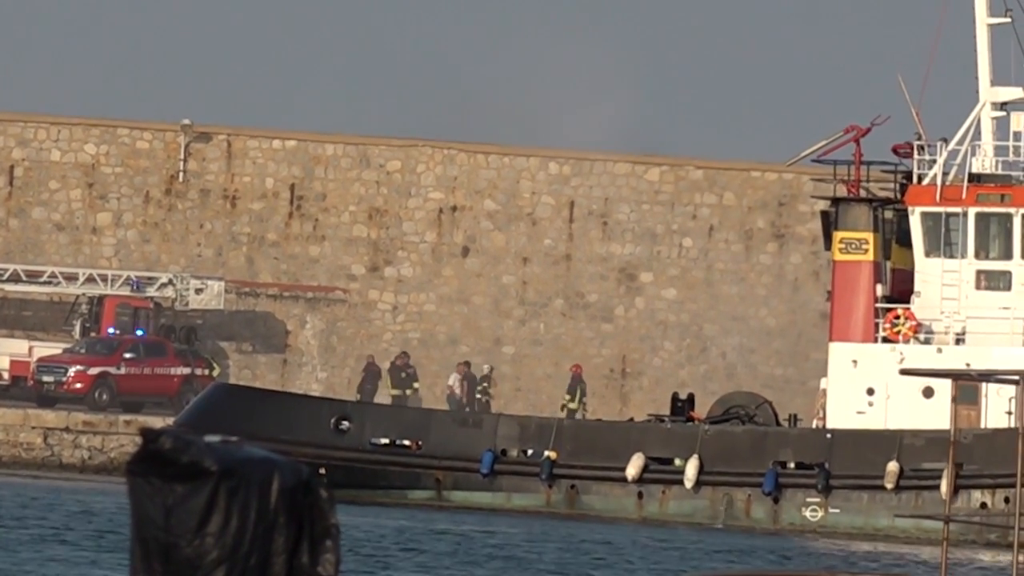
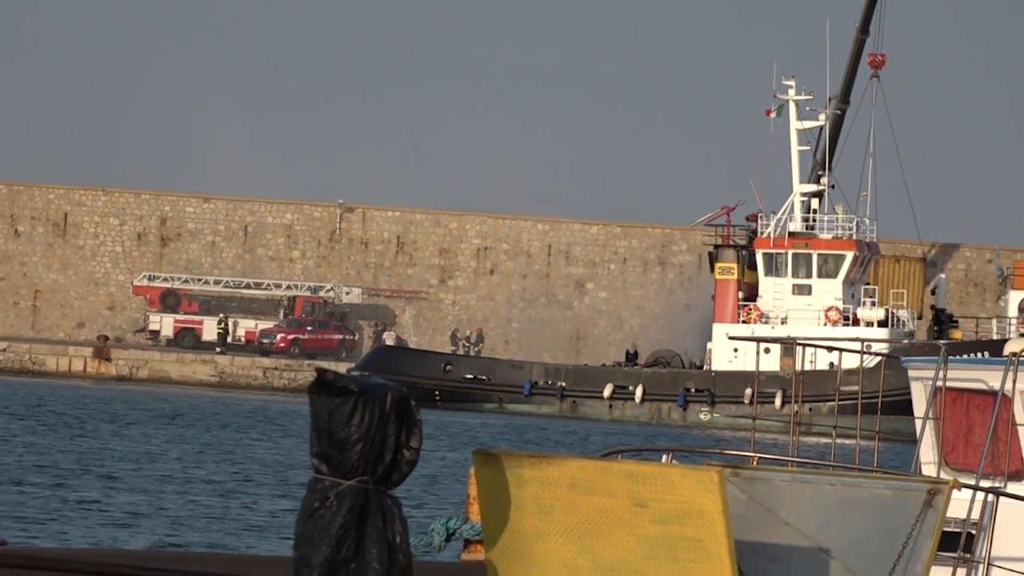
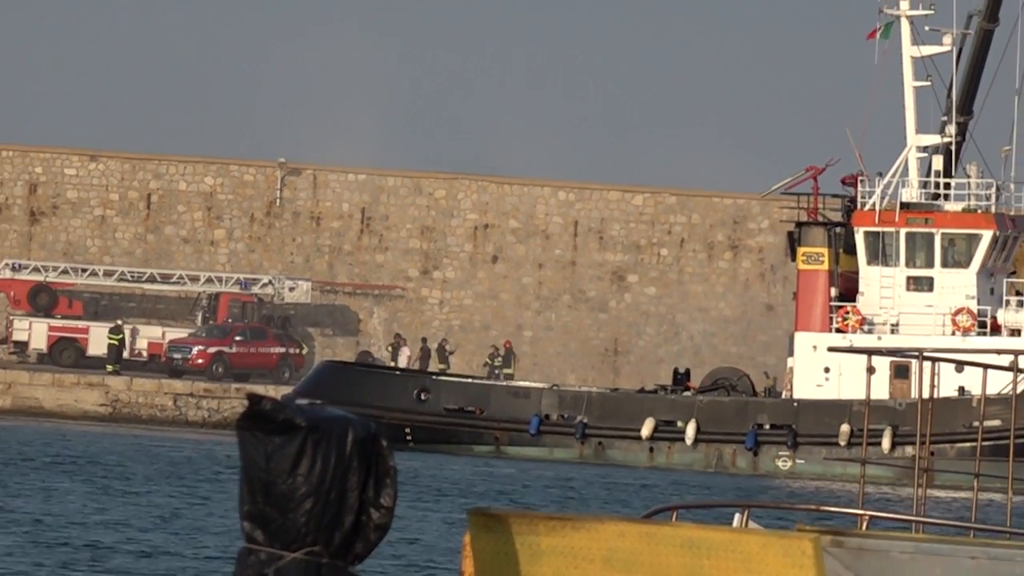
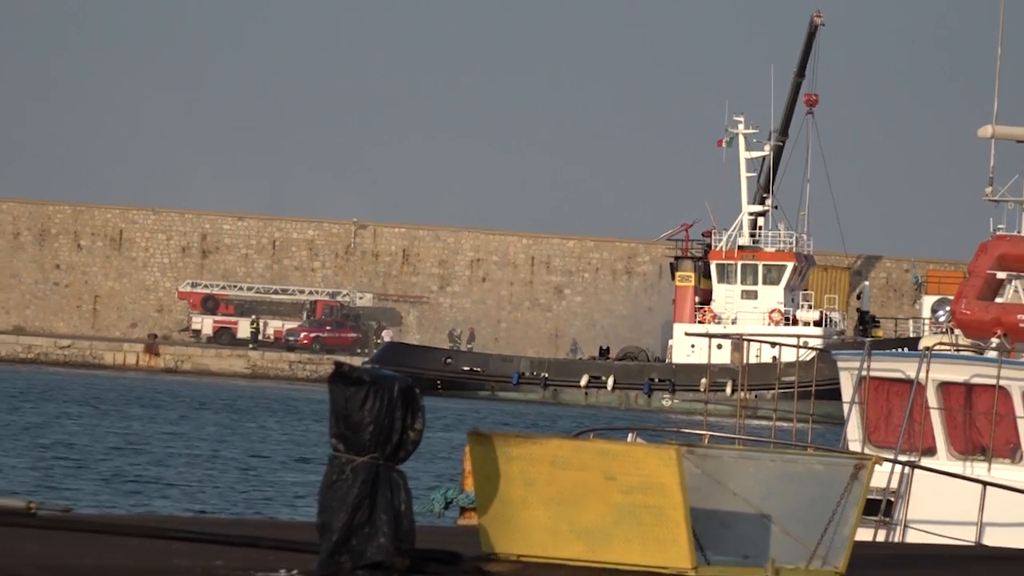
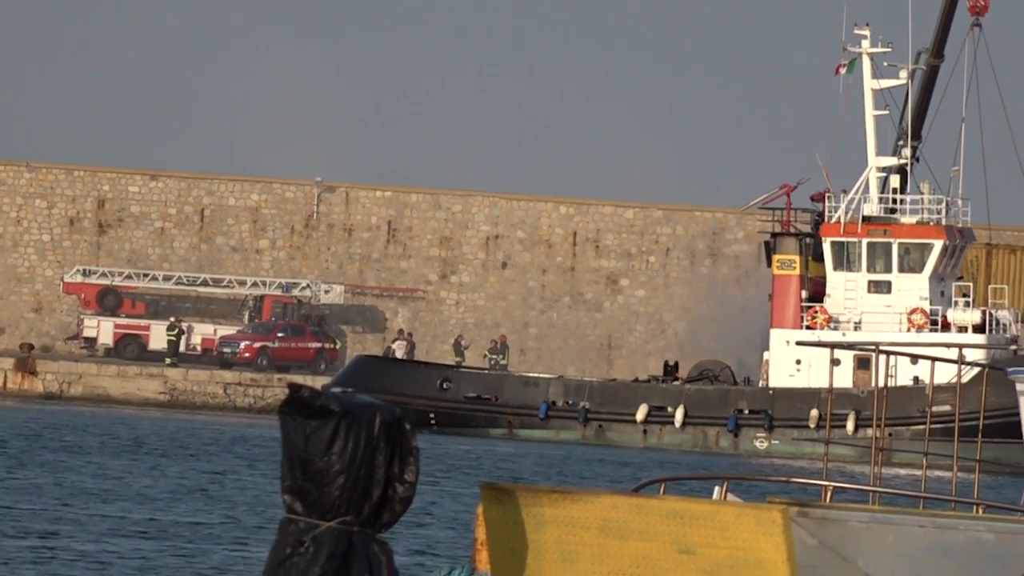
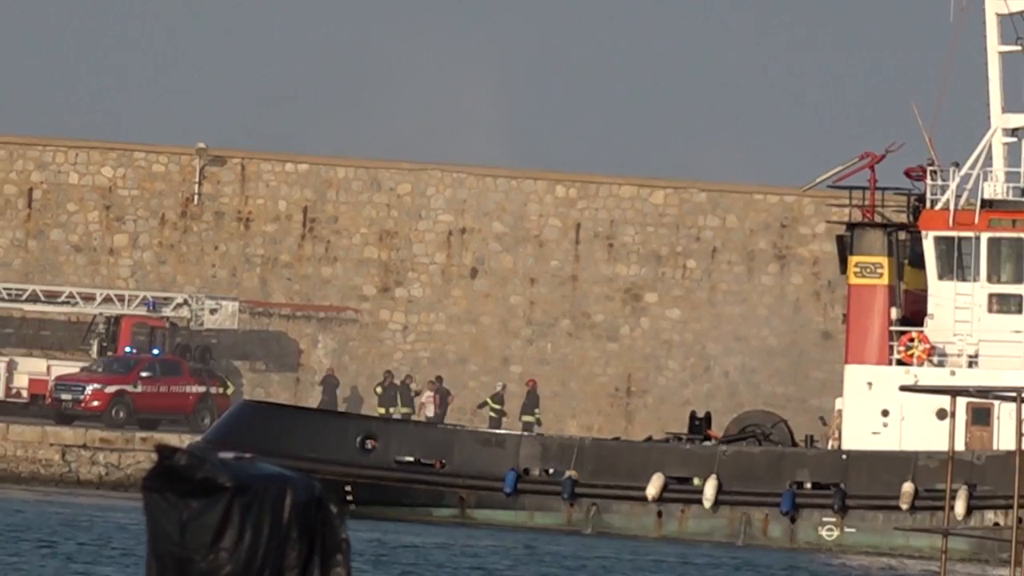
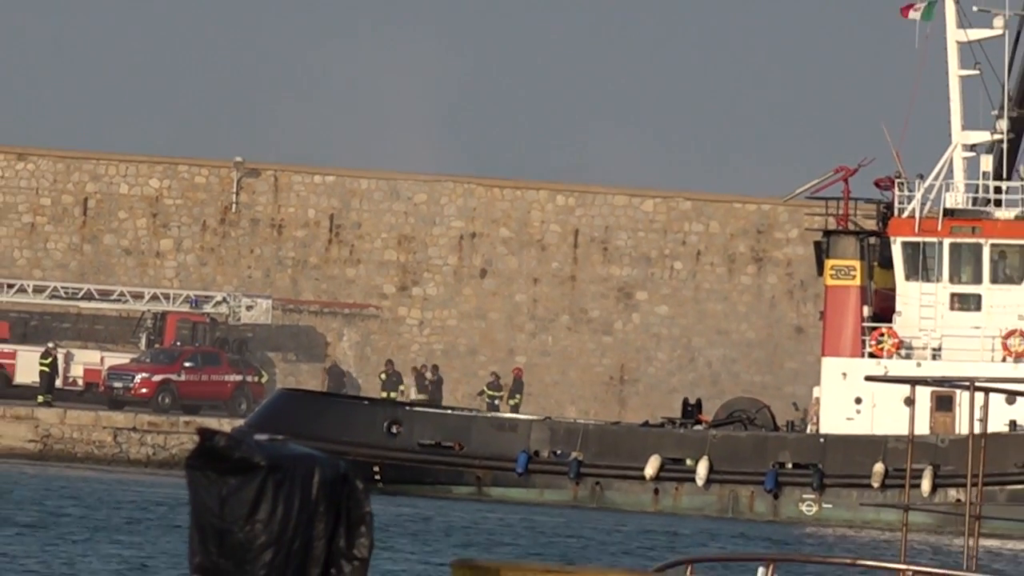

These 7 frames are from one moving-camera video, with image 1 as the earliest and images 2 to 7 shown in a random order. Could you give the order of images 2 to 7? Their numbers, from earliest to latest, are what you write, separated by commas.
6, 7, 3, 5, 2, 4
